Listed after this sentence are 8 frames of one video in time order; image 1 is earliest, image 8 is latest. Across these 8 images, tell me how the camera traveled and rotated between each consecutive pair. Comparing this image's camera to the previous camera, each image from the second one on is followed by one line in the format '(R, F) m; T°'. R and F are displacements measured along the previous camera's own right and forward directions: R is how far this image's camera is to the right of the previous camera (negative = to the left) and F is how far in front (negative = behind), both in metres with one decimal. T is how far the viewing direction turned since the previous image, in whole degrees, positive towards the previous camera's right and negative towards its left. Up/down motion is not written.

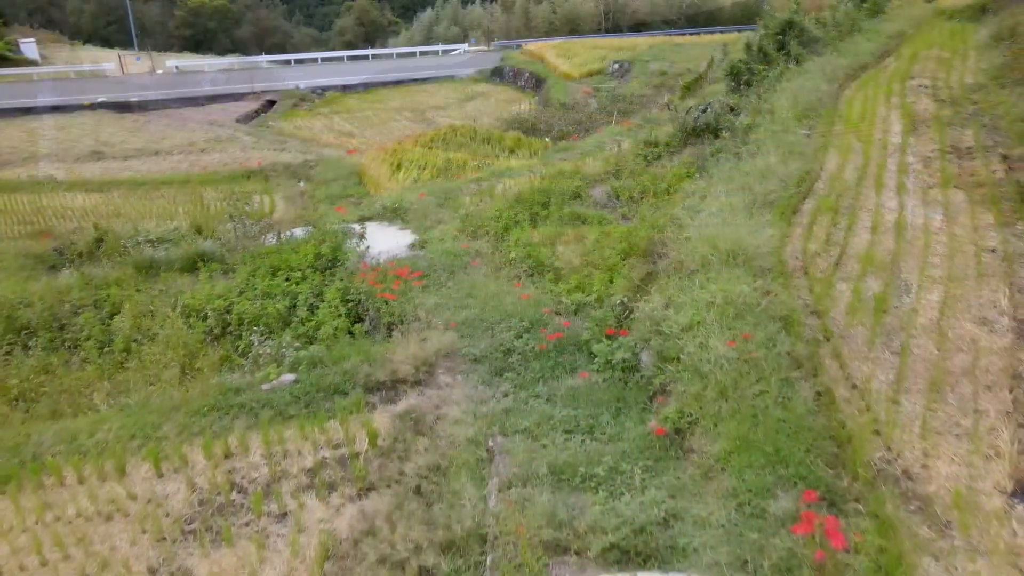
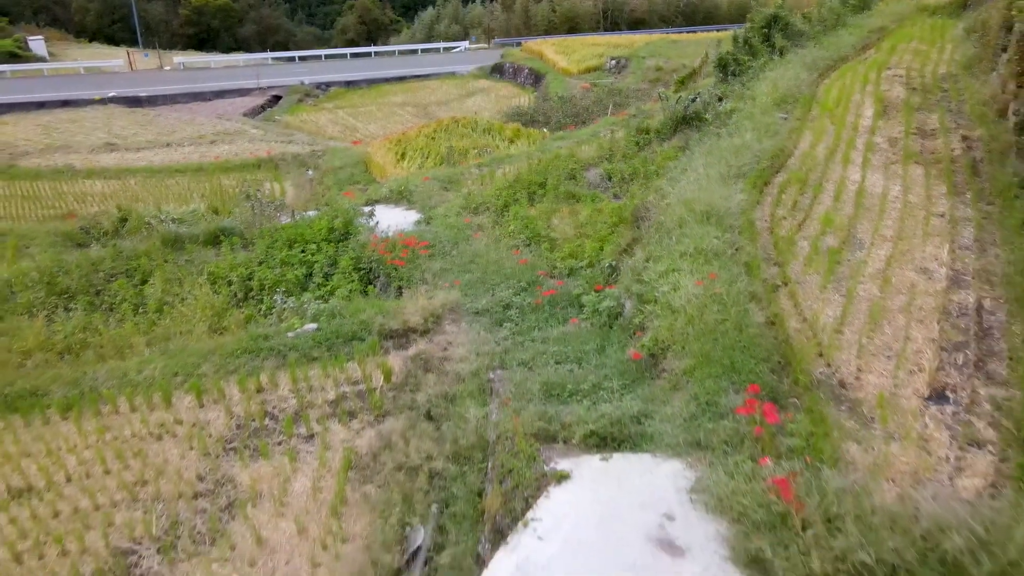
(0.0, -0.6) m; 0°
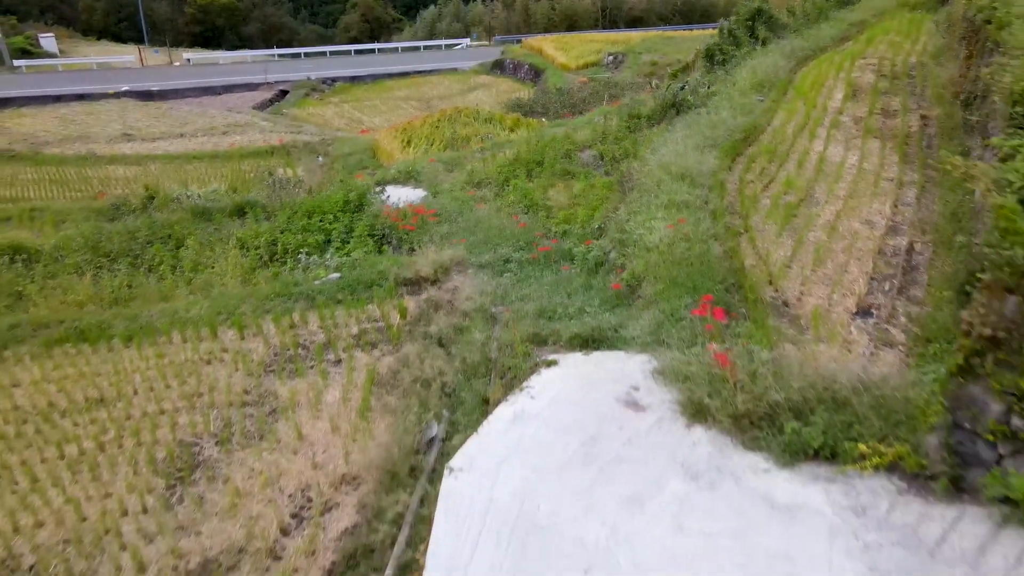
(0.0, -0.8) m; 0°
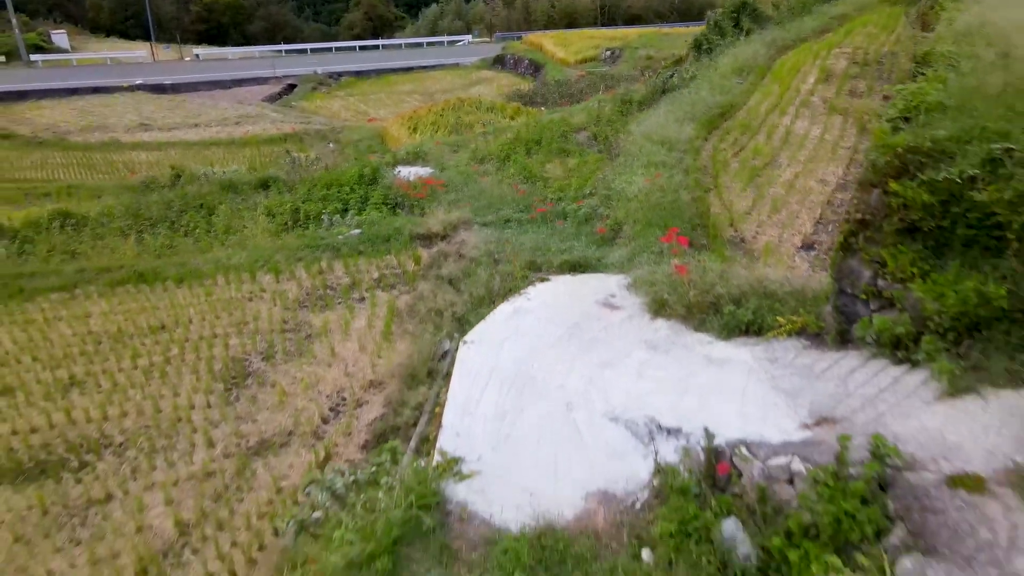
(0.0, -0.9) m; 0°
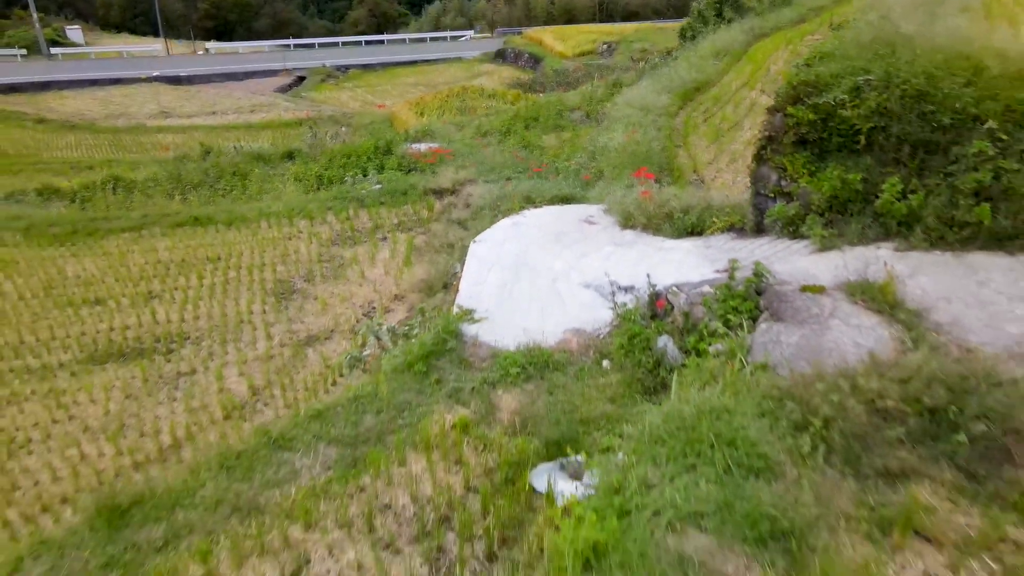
(0.0, -1.2) m; 0°
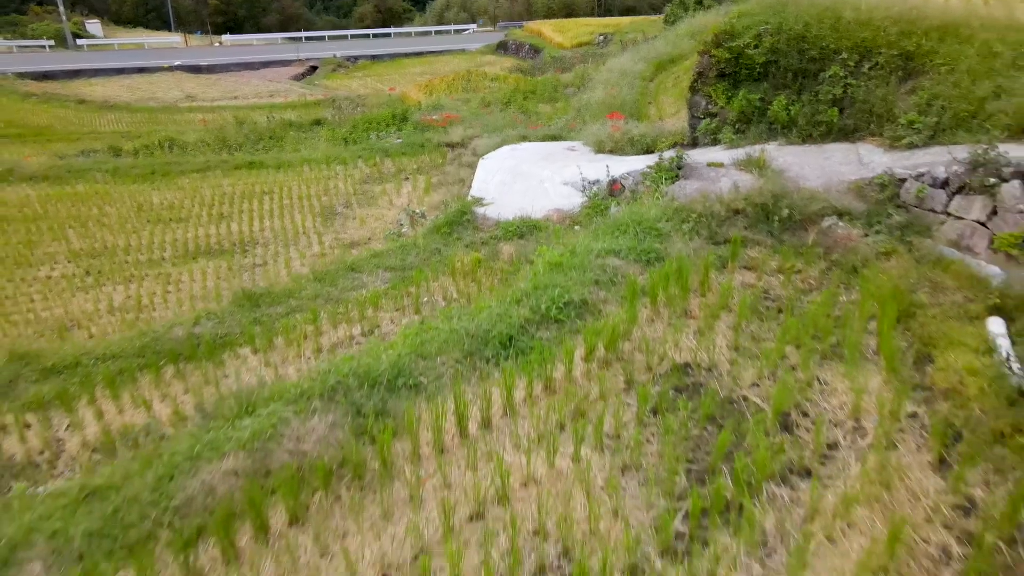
(0.0, -1.6) m; 0°
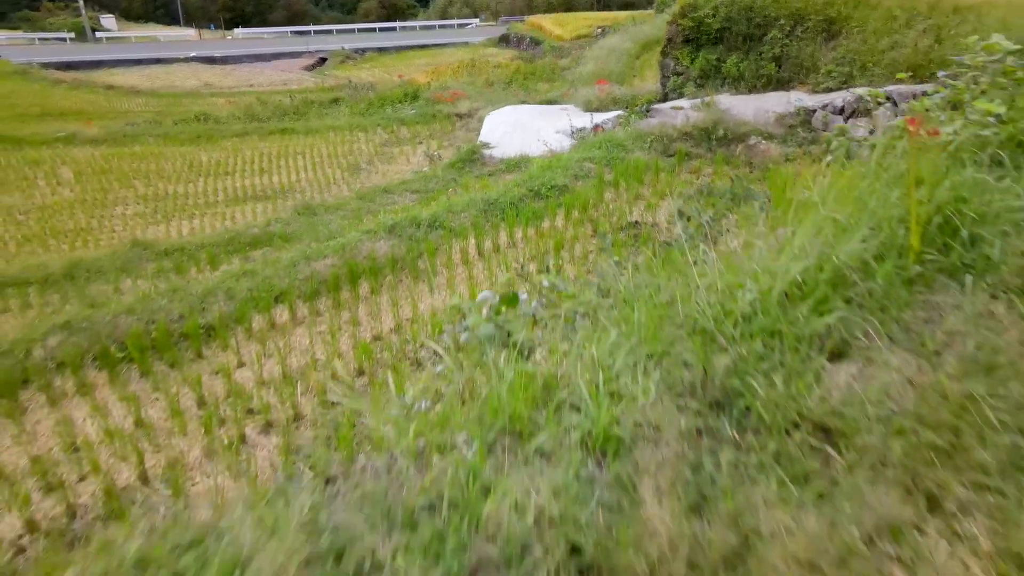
(0.0, -1.3) m; 0°
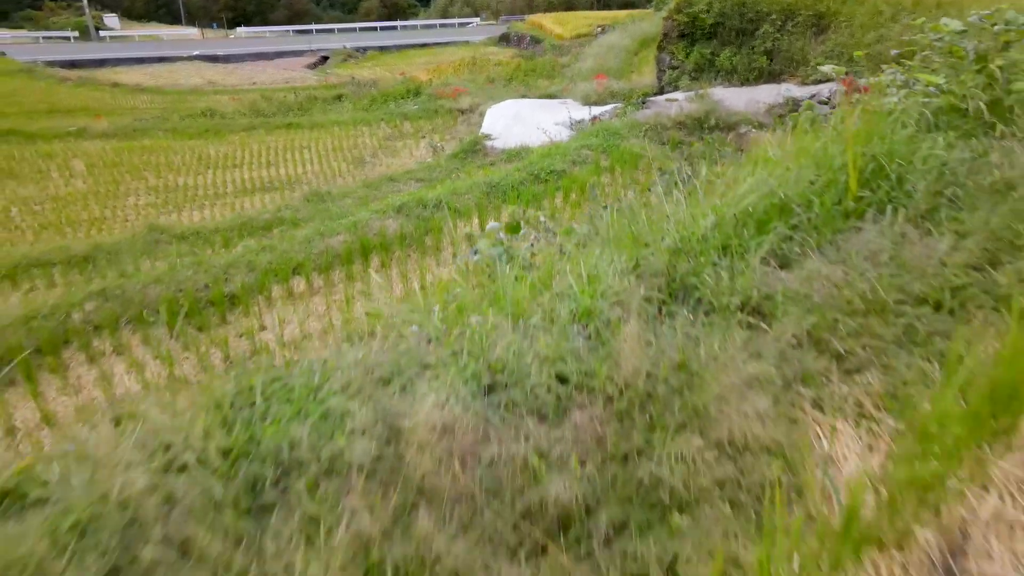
(0.0, -0.2) m; 0°
